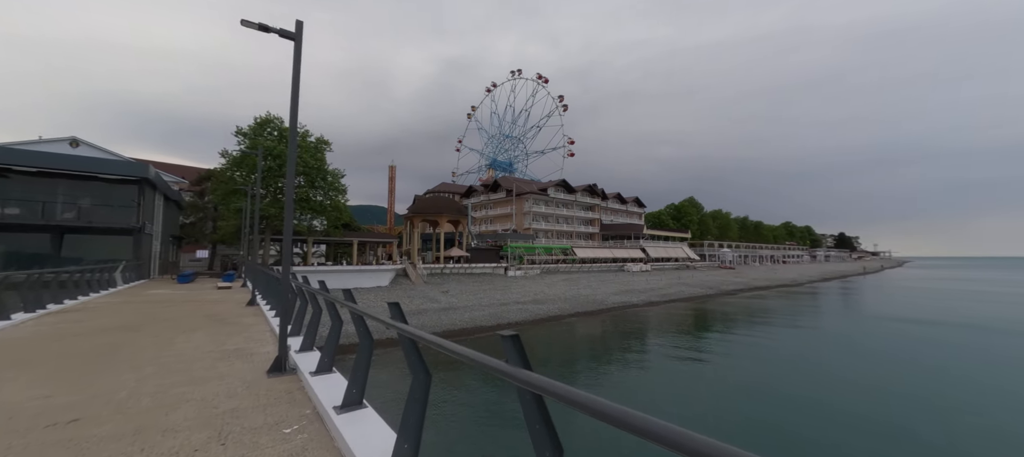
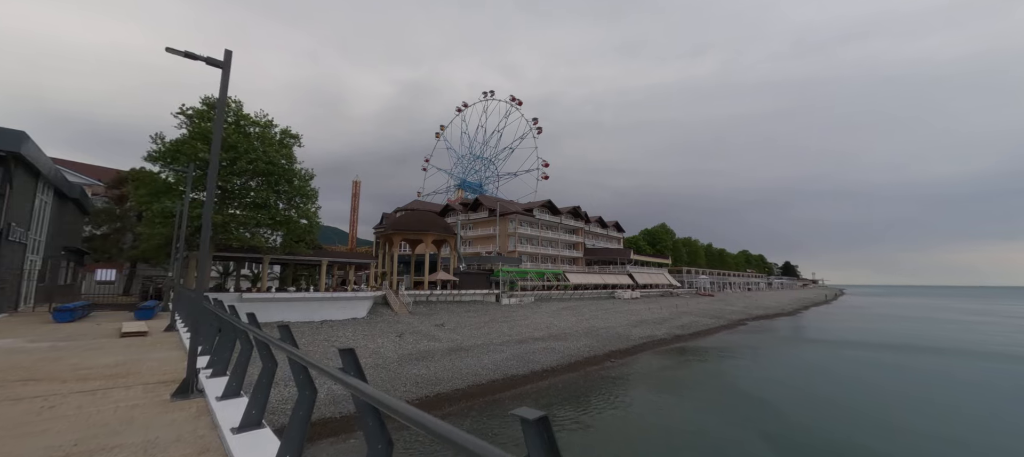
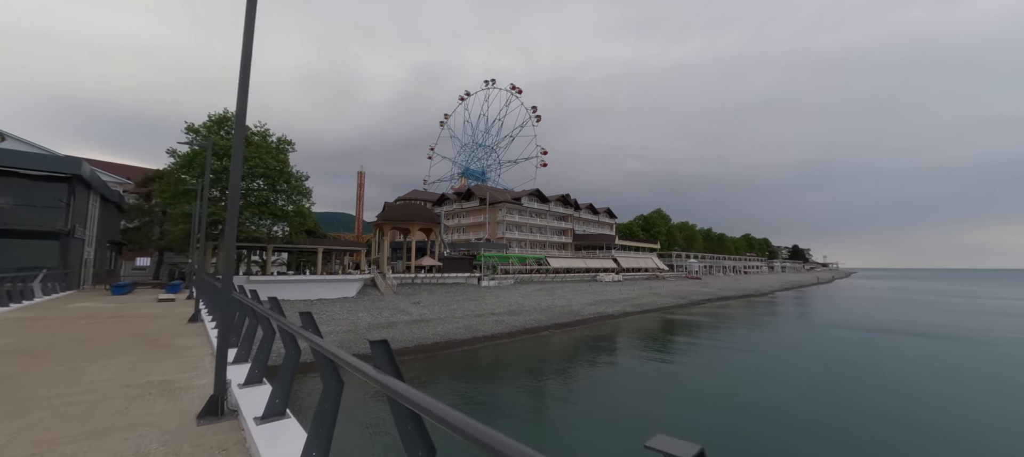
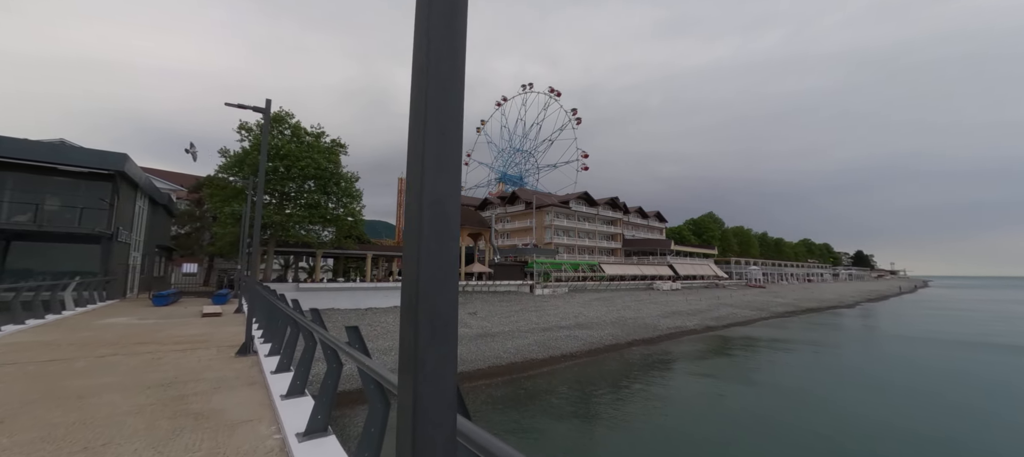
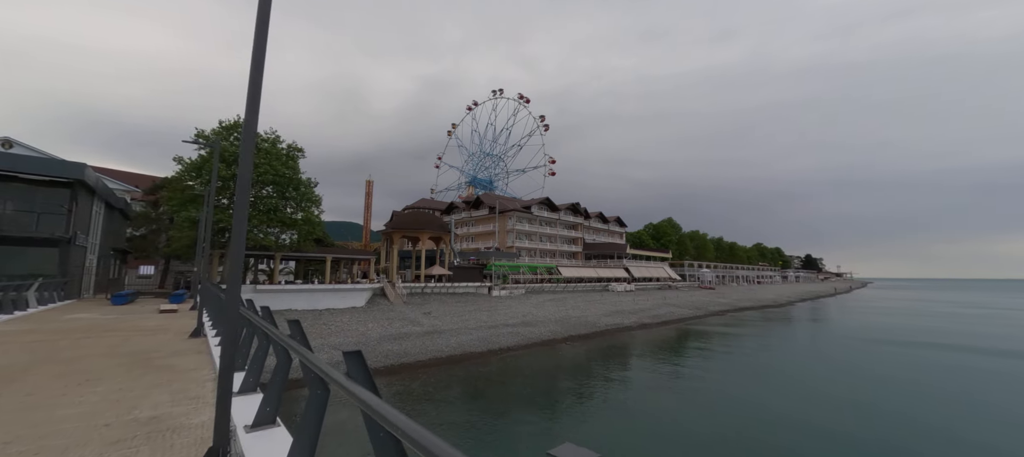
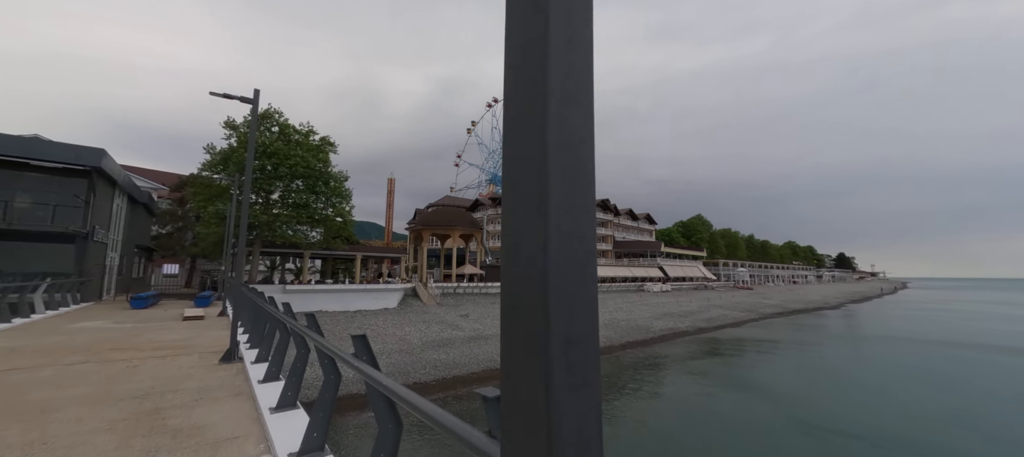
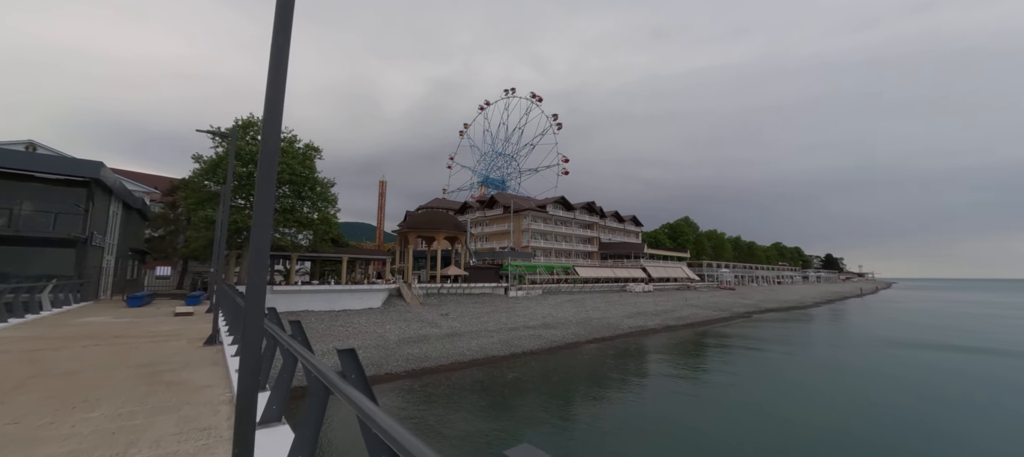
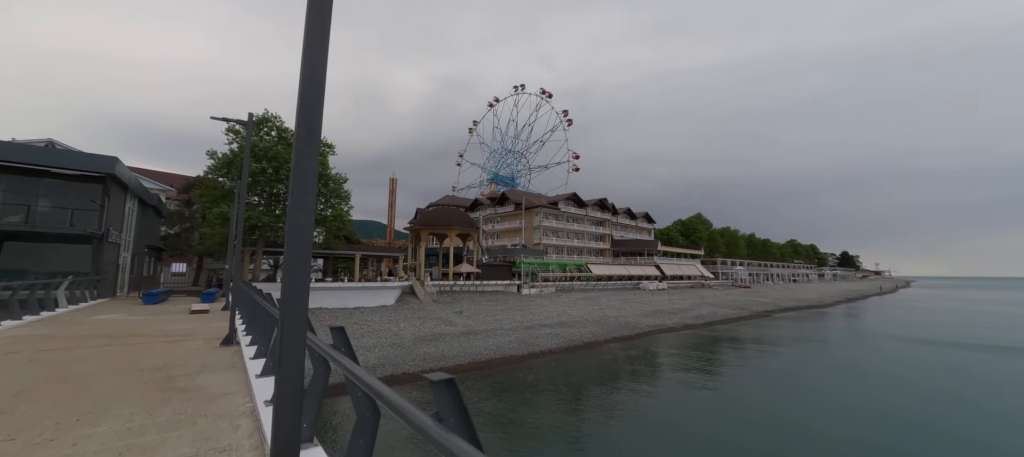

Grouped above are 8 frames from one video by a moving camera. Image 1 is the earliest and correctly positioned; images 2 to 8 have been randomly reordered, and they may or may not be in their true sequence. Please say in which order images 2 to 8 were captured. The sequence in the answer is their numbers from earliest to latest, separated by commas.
3, 5, 7, 8, 4, 6, 2
